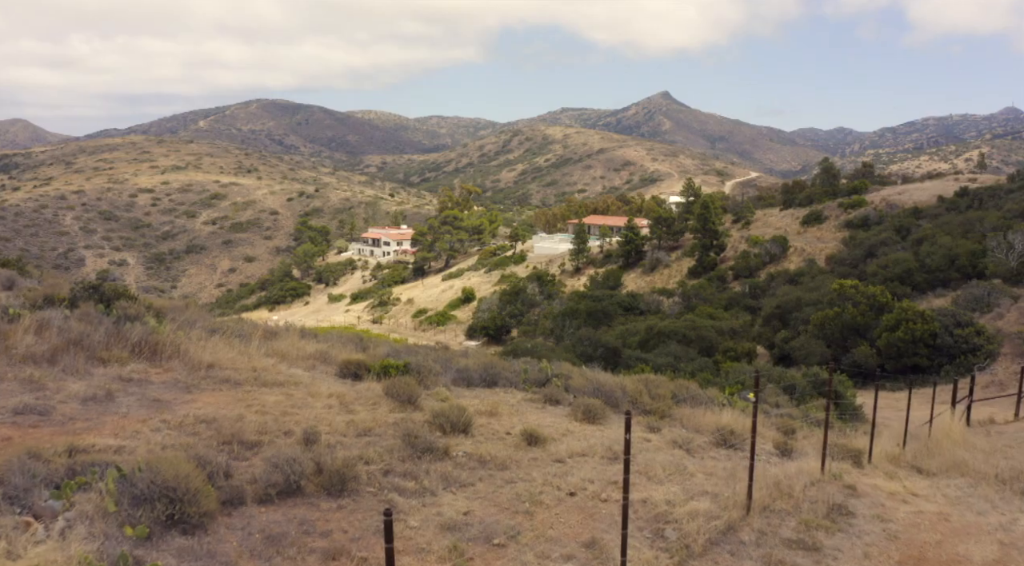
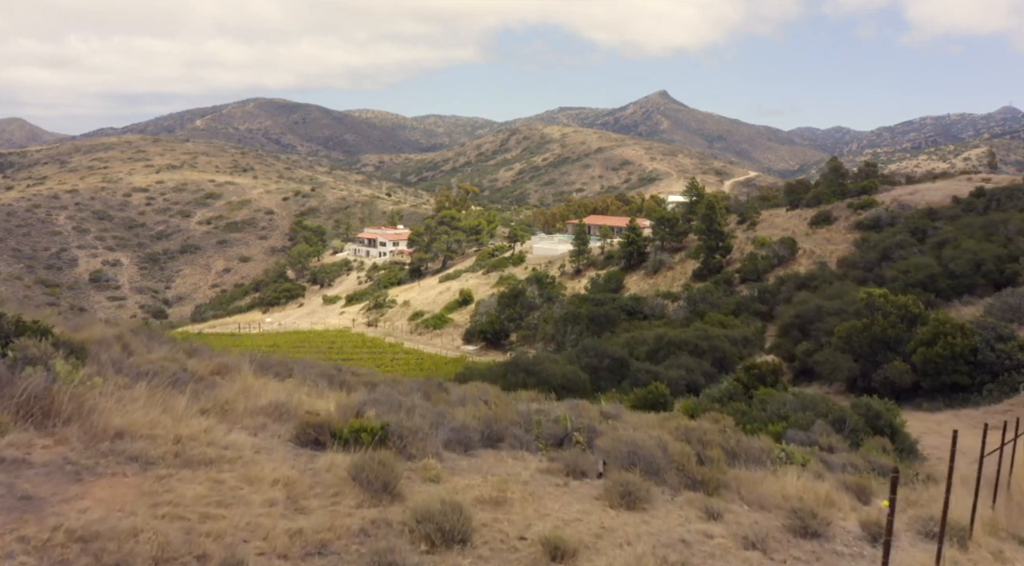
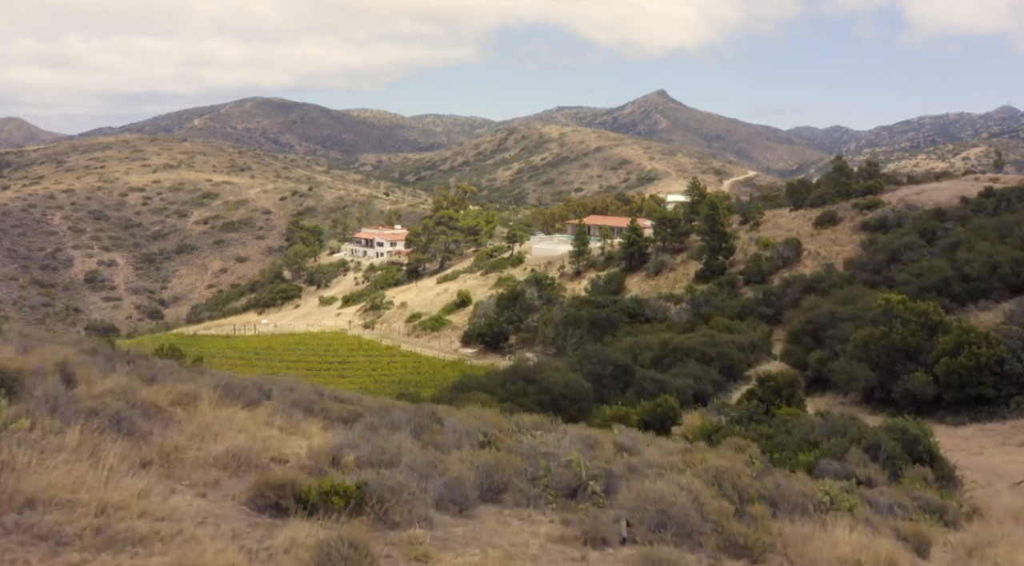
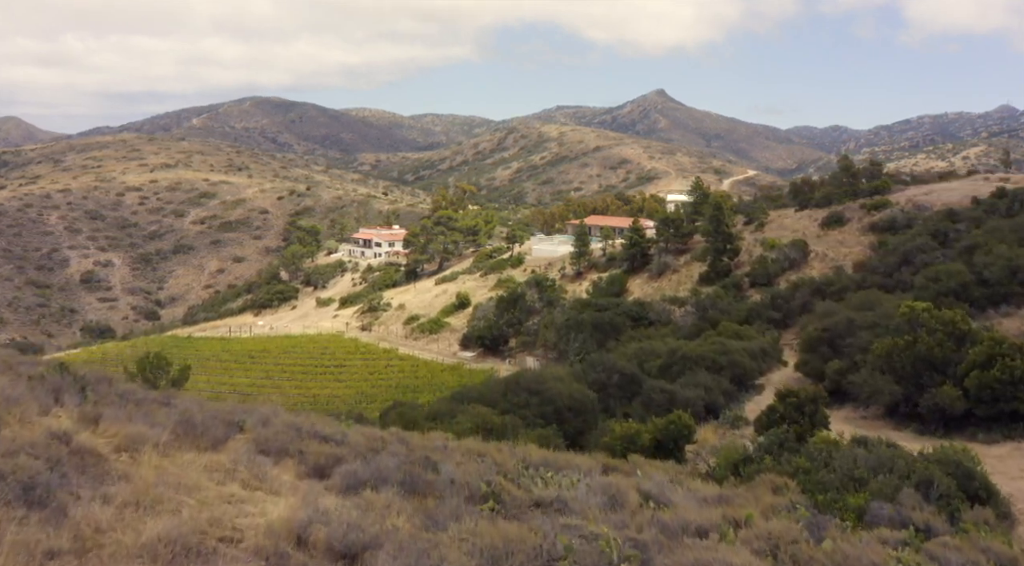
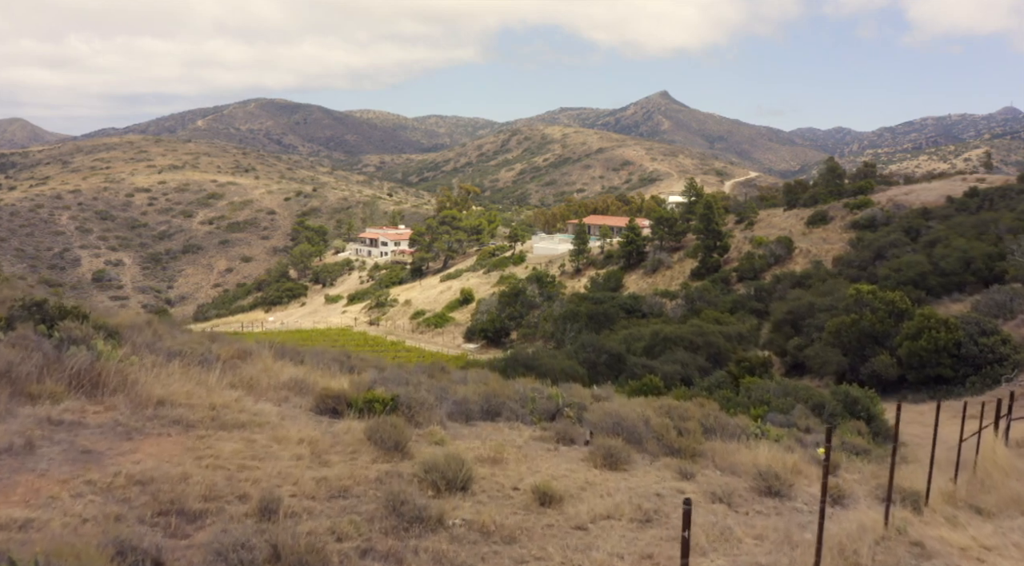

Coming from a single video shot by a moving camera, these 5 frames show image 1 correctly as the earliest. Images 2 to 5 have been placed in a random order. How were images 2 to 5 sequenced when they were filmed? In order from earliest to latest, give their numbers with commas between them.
5, 2, 3, 4
